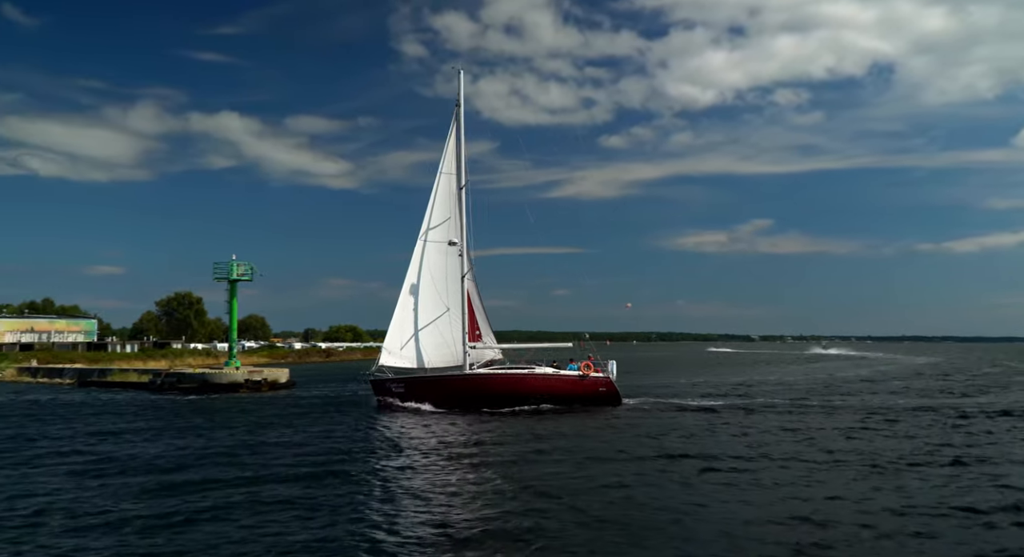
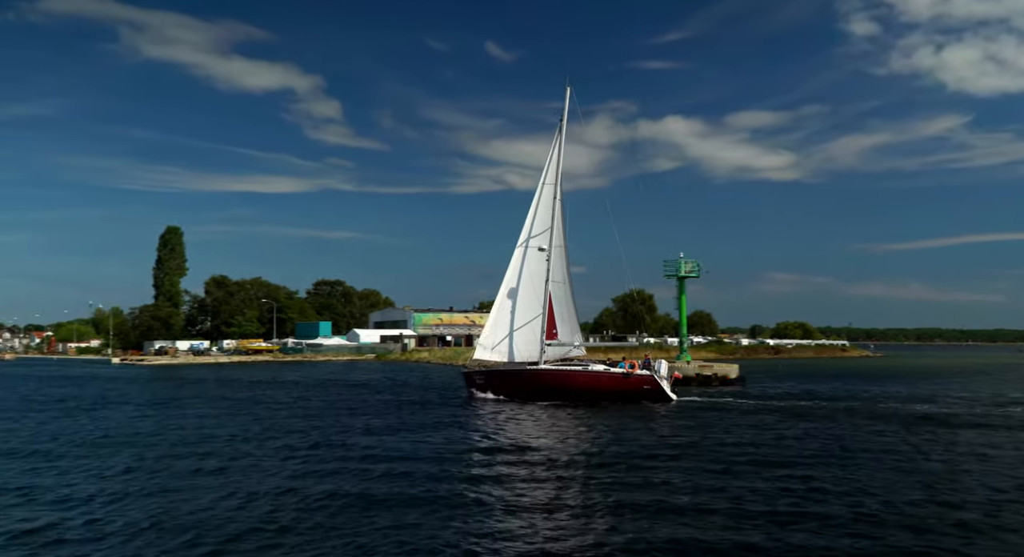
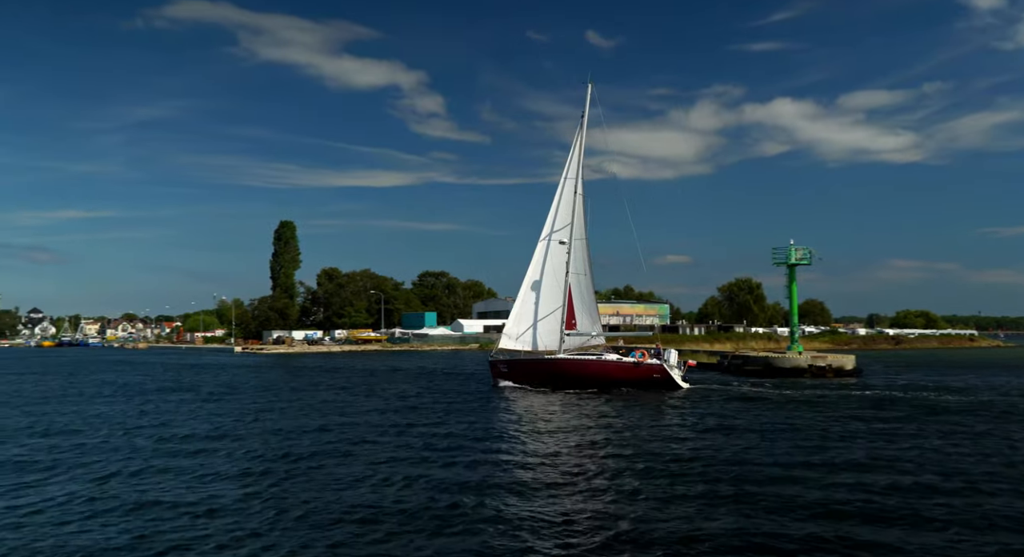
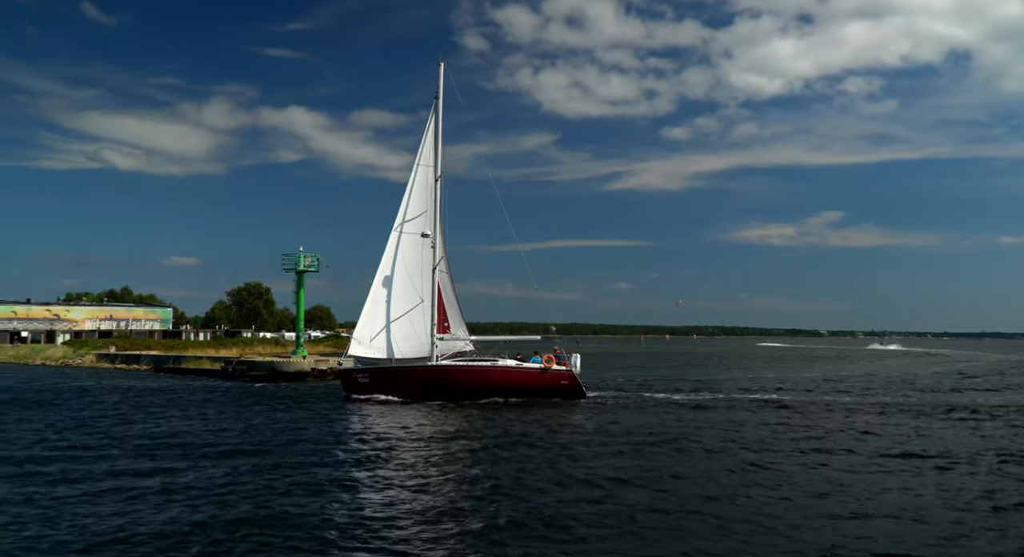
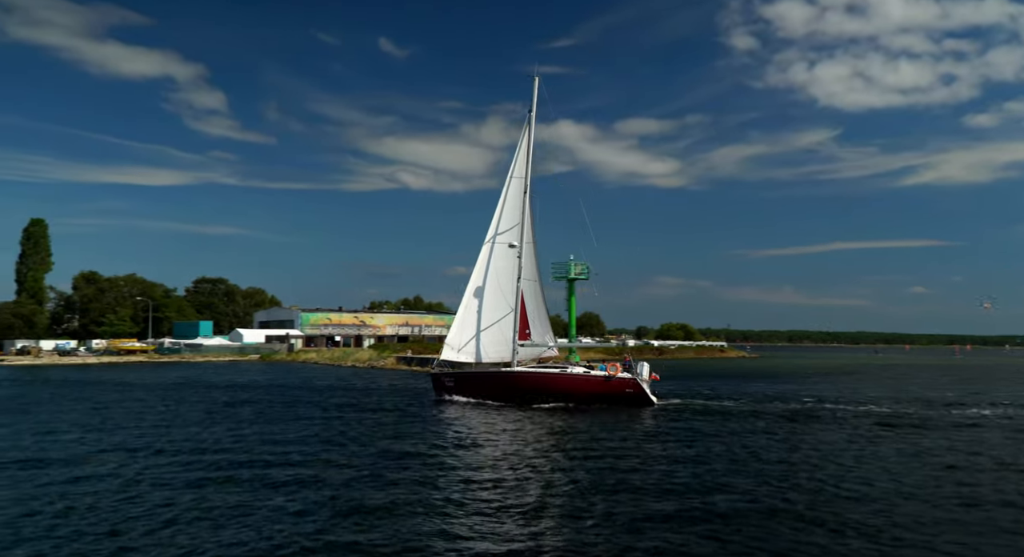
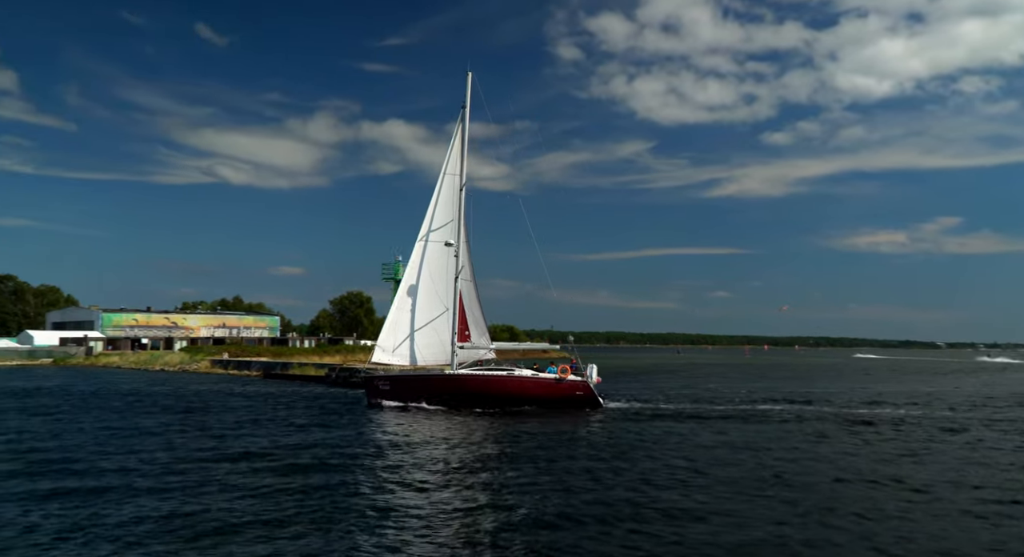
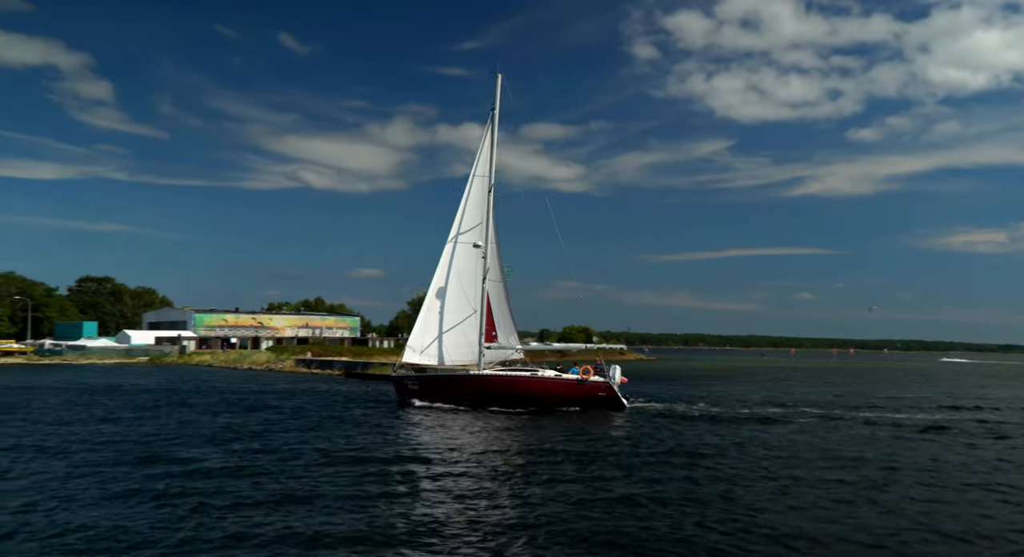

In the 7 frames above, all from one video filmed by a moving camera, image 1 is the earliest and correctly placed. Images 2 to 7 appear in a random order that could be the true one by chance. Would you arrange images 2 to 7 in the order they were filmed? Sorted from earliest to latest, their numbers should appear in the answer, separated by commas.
4, 6, 7, 5, 2, 3
